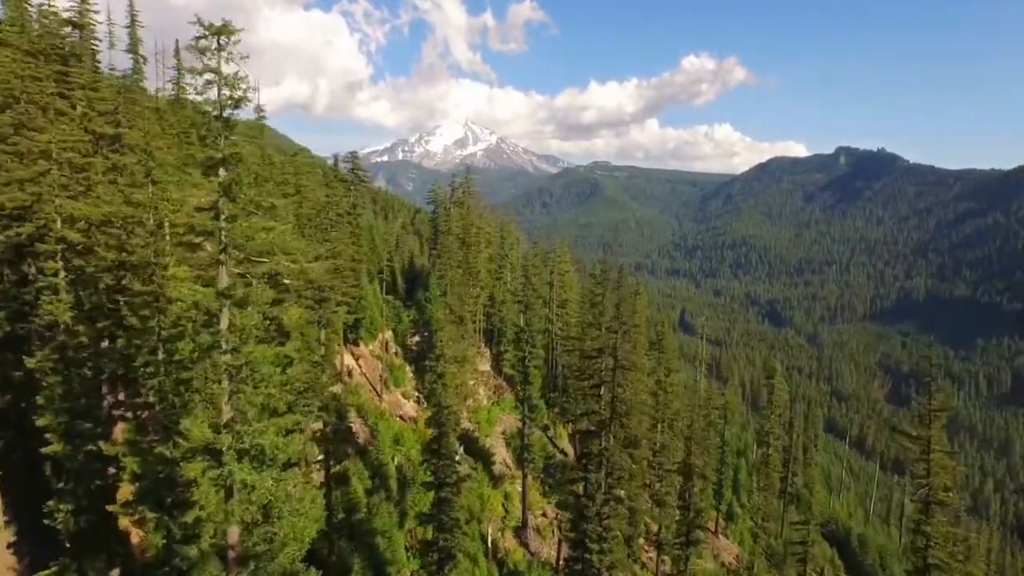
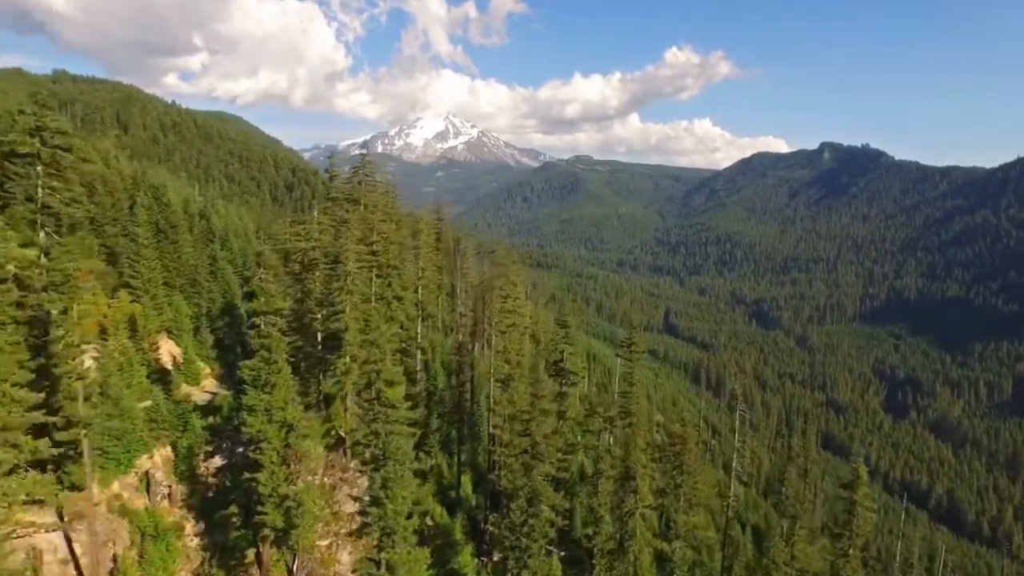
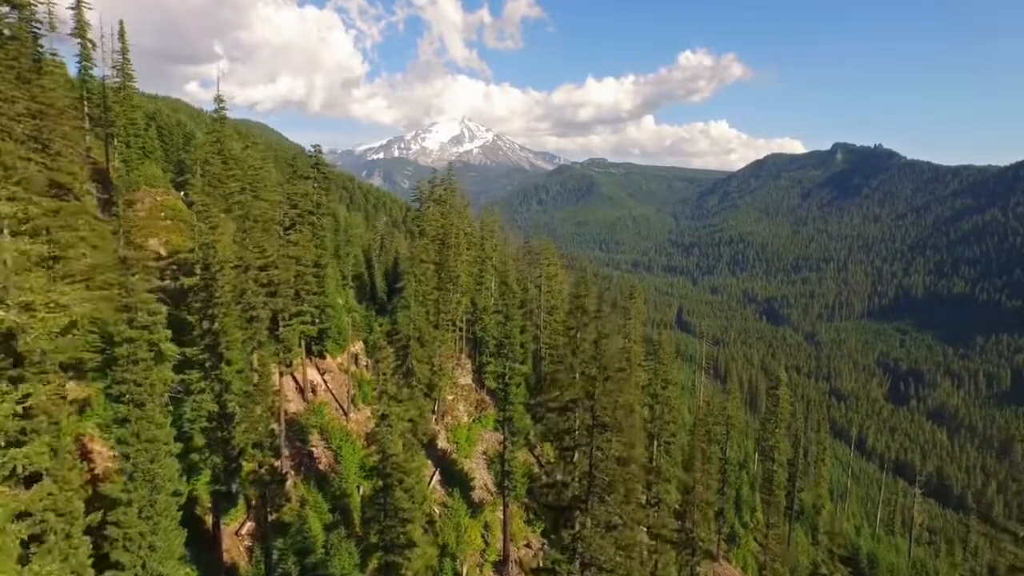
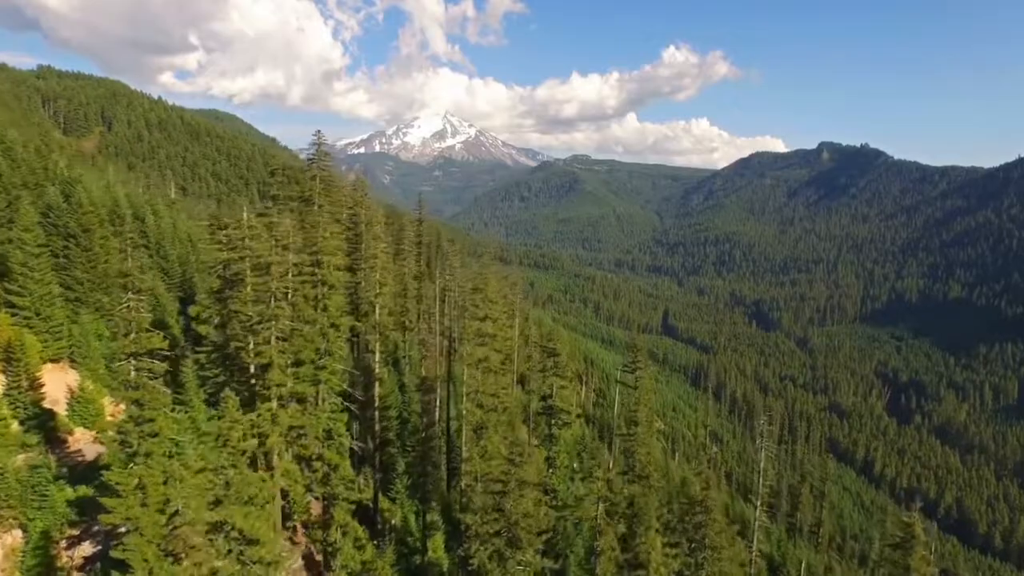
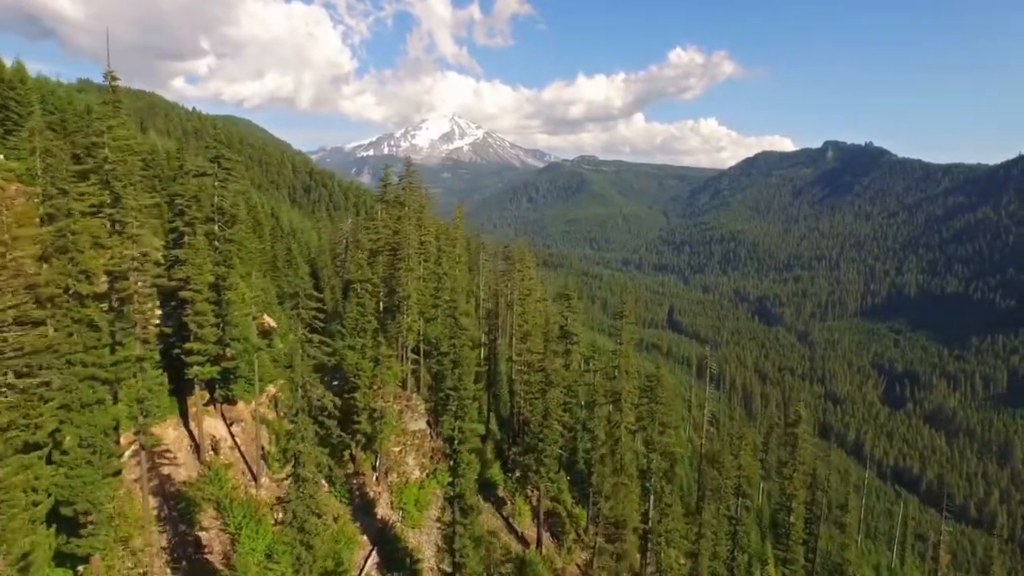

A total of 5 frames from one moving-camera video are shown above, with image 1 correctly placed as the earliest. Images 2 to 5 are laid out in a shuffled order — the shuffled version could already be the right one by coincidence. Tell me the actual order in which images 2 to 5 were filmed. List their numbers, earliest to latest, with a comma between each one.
3, 5, 2, 4
